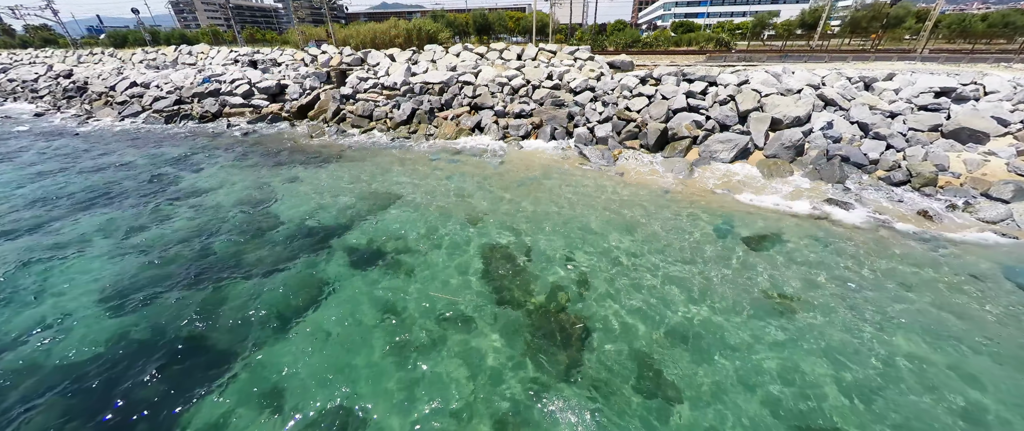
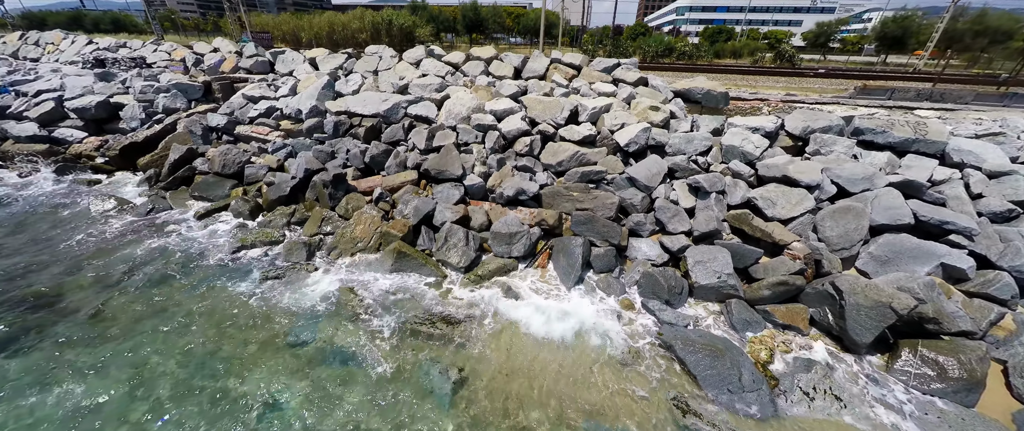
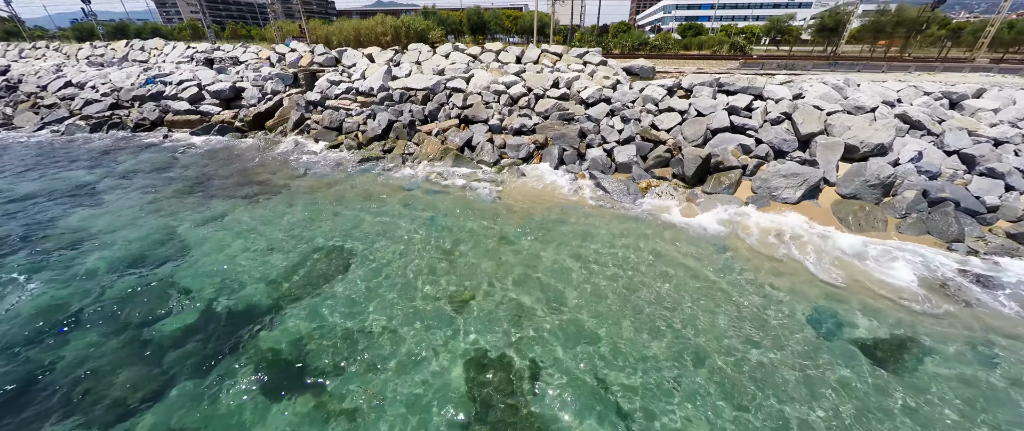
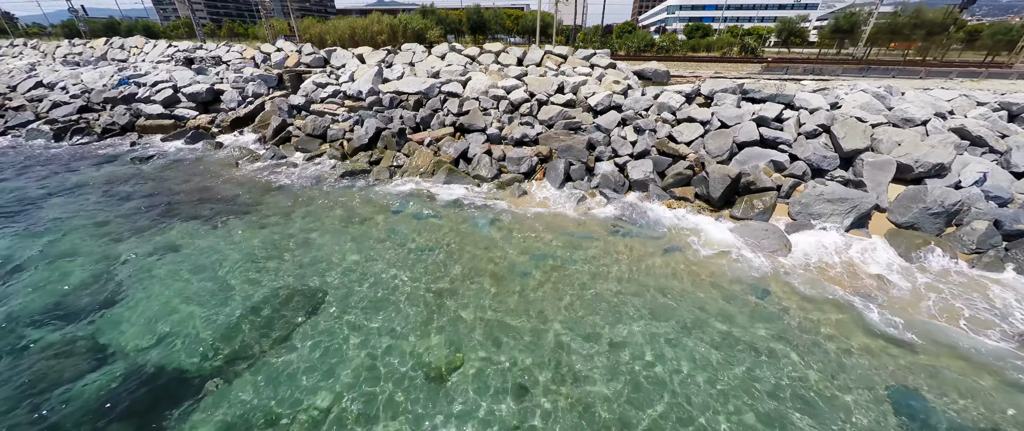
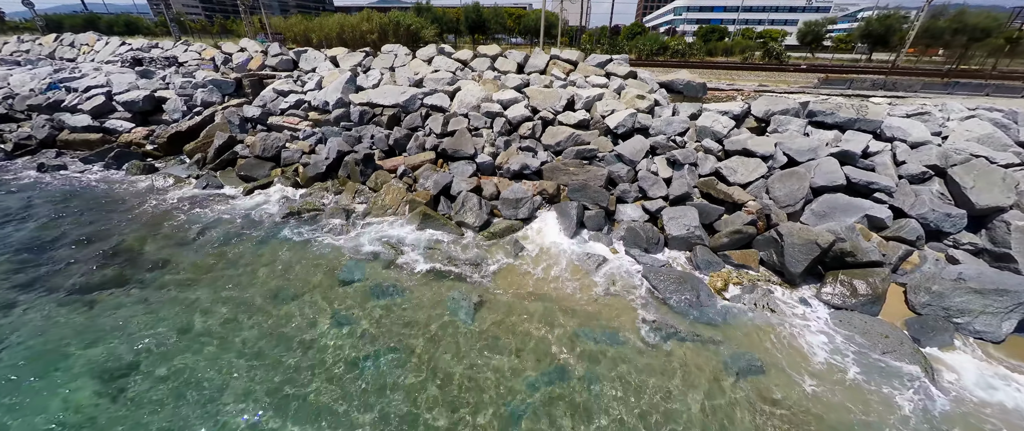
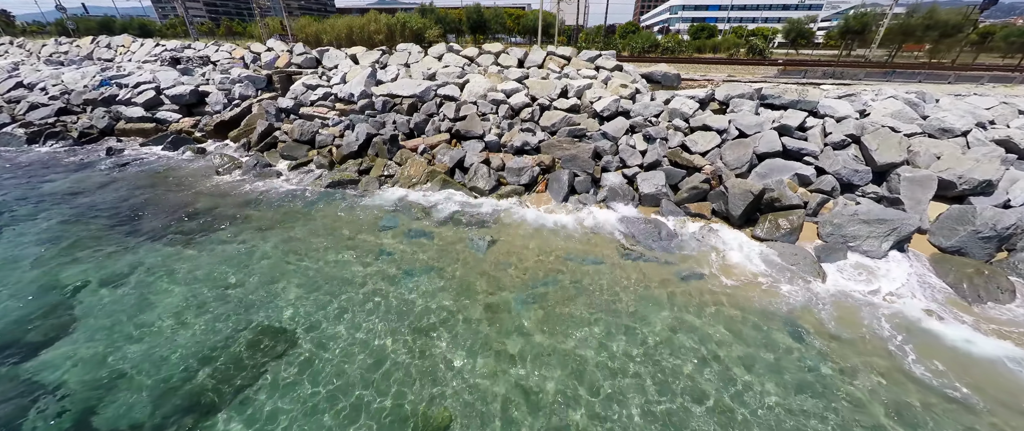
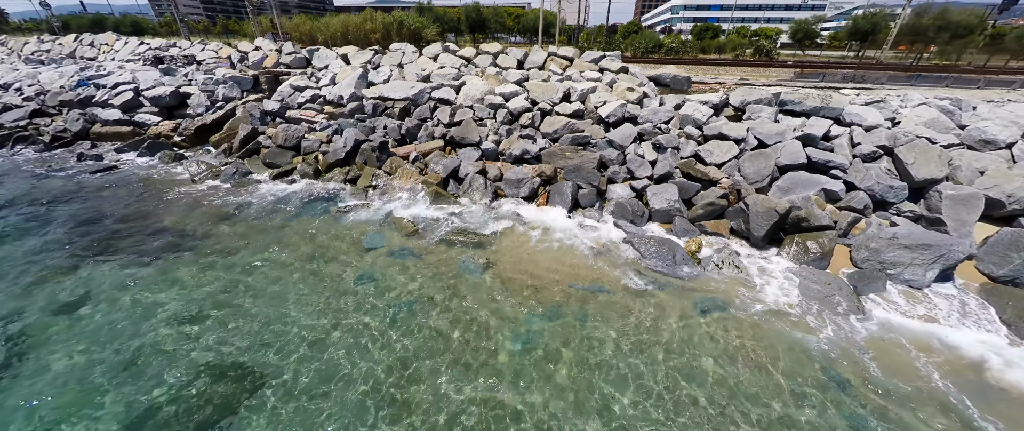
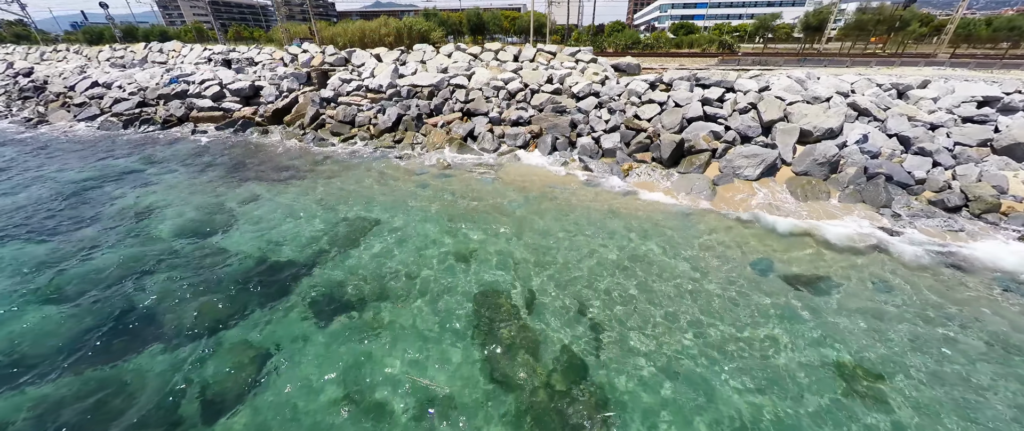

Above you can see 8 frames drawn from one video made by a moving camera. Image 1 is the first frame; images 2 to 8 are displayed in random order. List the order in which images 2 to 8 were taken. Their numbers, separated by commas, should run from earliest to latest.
8, 3, 4, 6, 7, 5, 2
